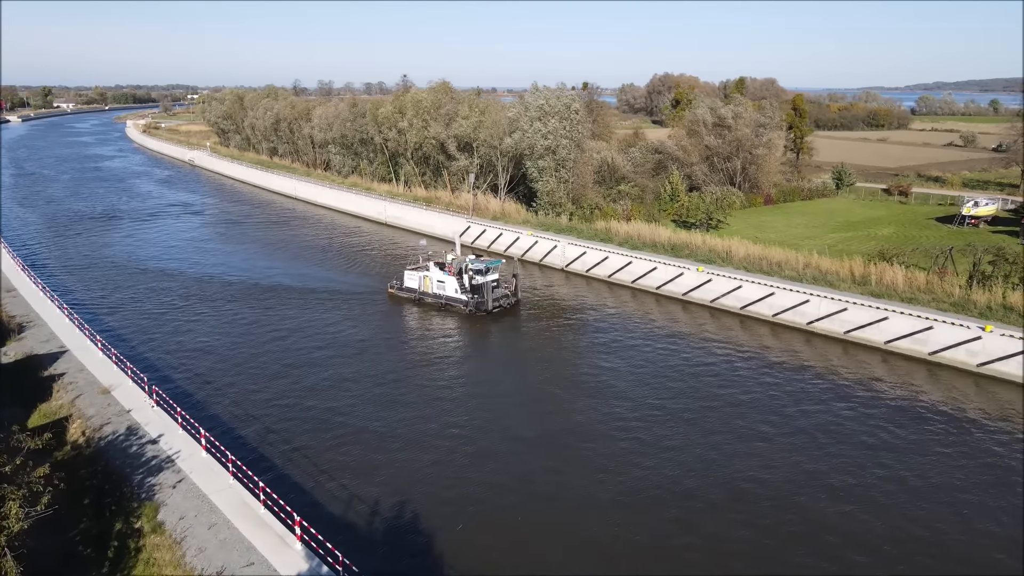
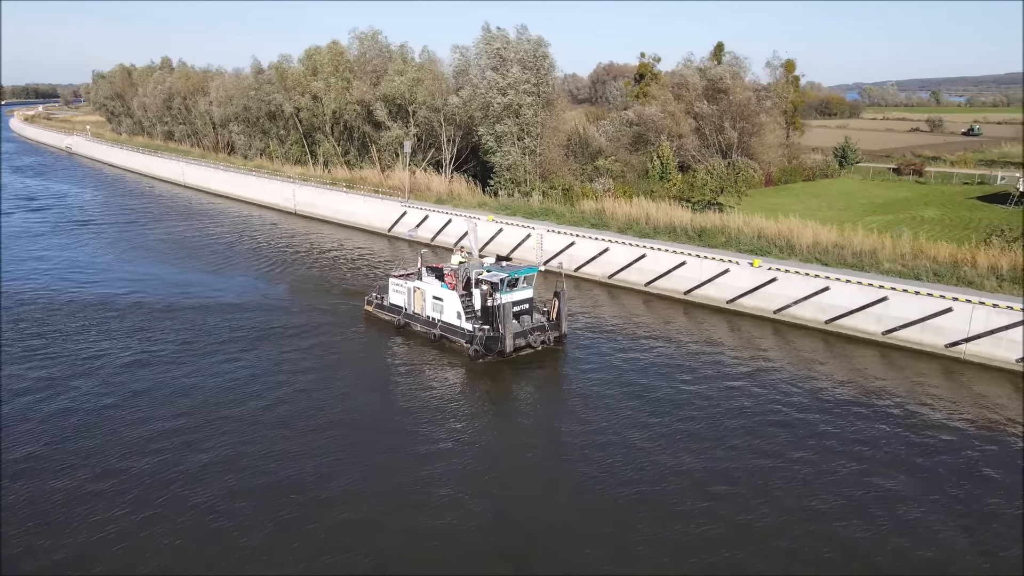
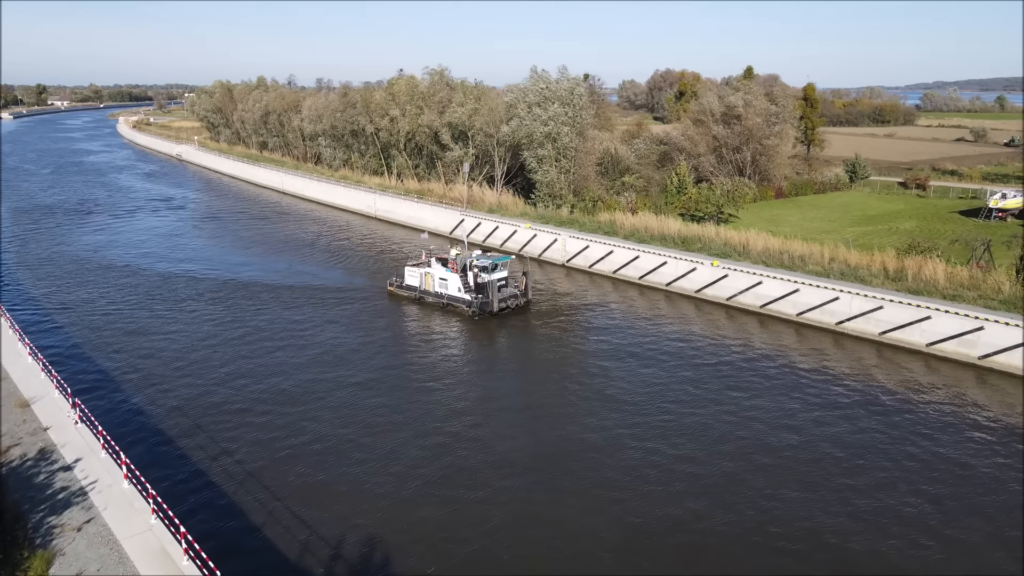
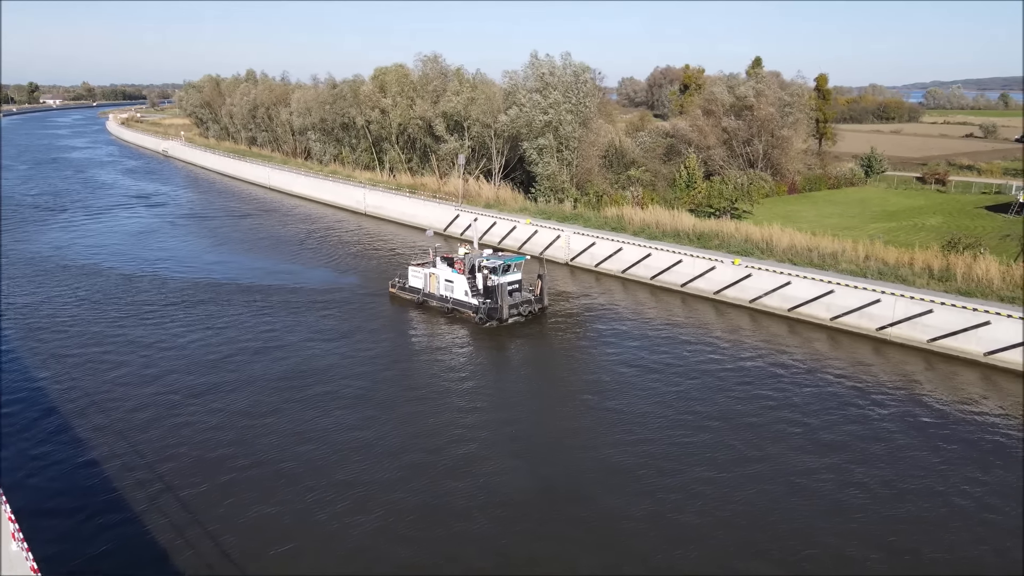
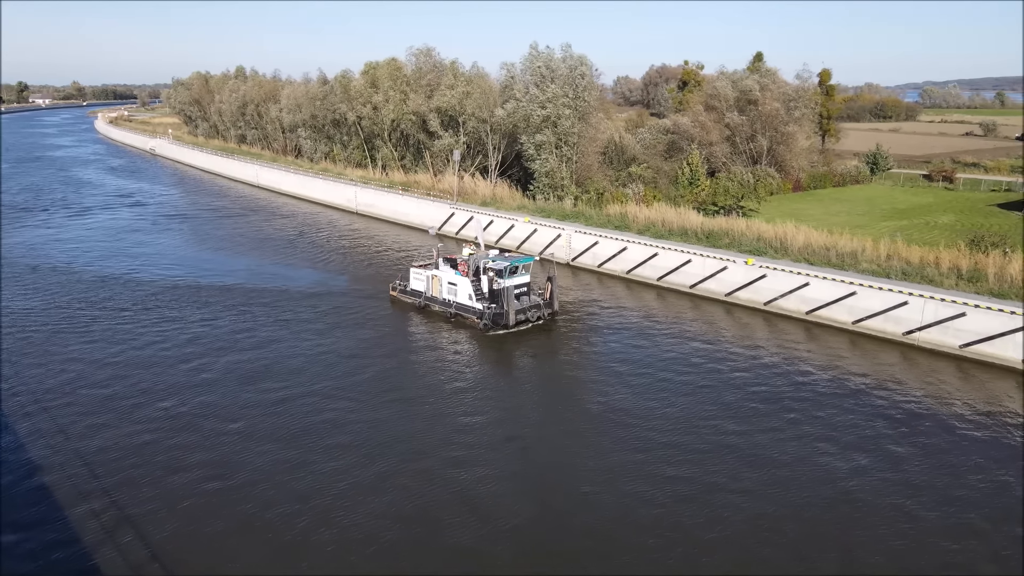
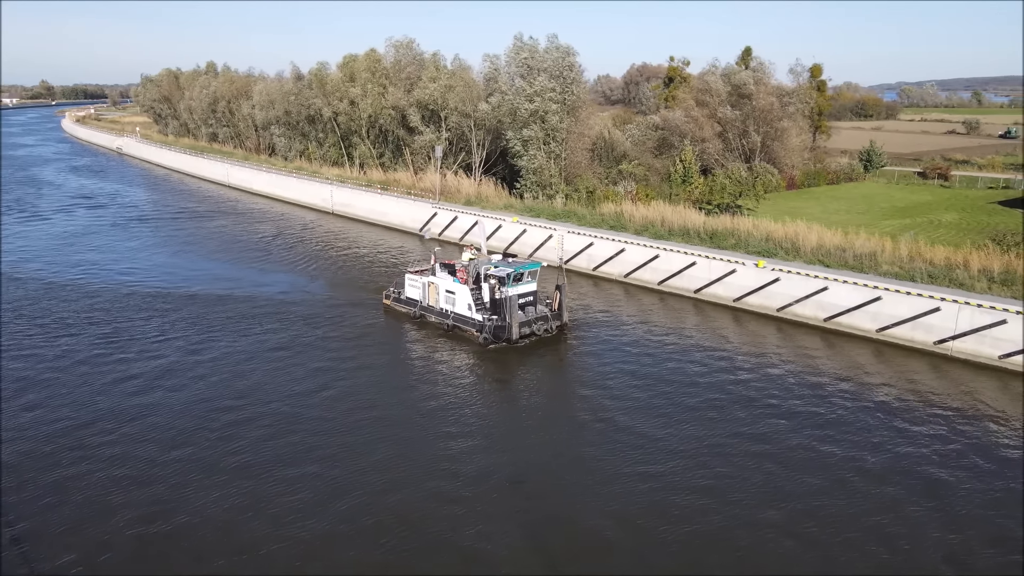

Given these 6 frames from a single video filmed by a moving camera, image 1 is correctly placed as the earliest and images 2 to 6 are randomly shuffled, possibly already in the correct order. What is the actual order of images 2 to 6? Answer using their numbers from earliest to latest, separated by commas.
3, 4, 5, 6, 2
